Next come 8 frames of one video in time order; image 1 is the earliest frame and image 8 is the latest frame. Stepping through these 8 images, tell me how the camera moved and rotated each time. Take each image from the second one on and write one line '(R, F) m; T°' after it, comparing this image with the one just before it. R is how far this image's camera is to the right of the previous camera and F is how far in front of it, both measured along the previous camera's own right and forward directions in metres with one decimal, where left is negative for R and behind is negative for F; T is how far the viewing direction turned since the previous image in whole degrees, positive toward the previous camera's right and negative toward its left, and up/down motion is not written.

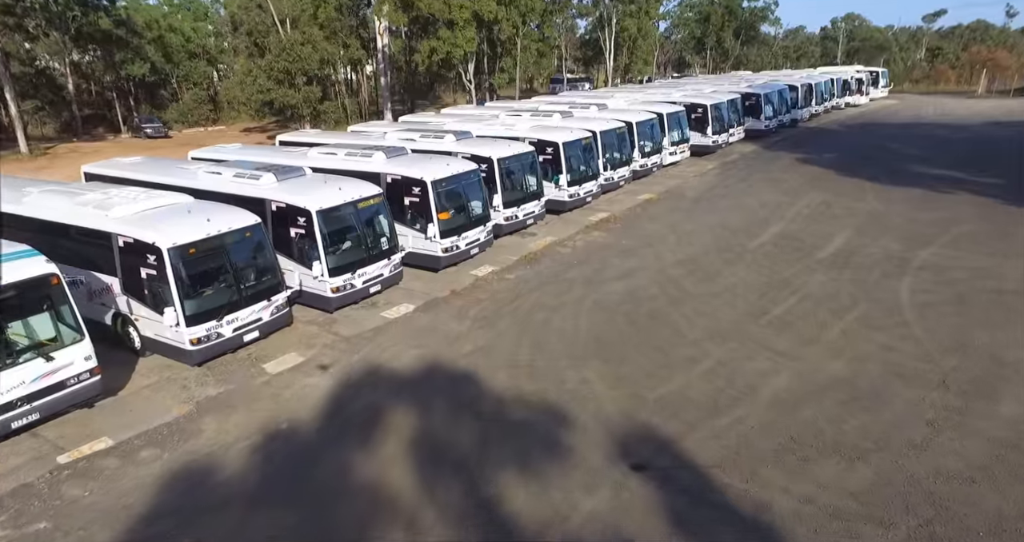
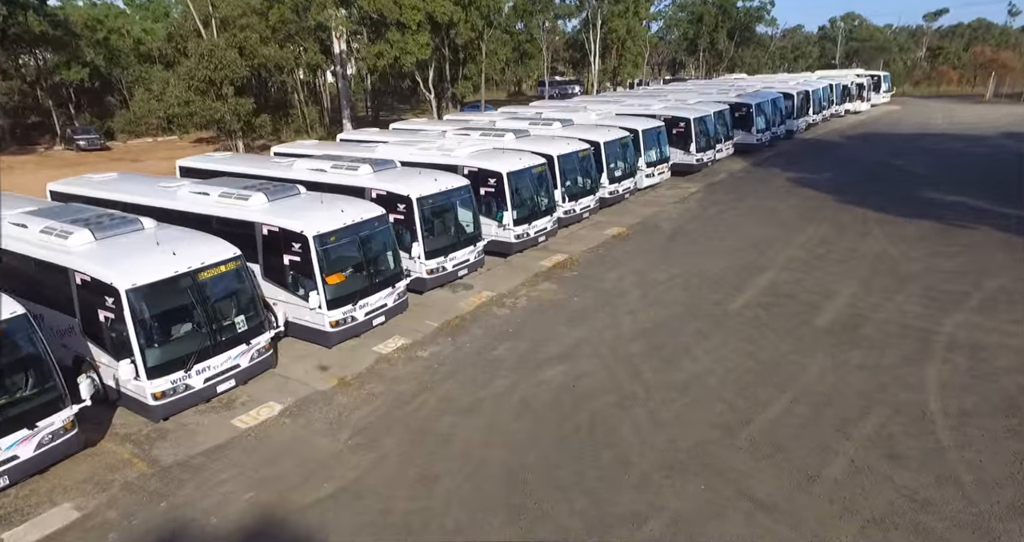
(+1.3, +2.9) m; 0°
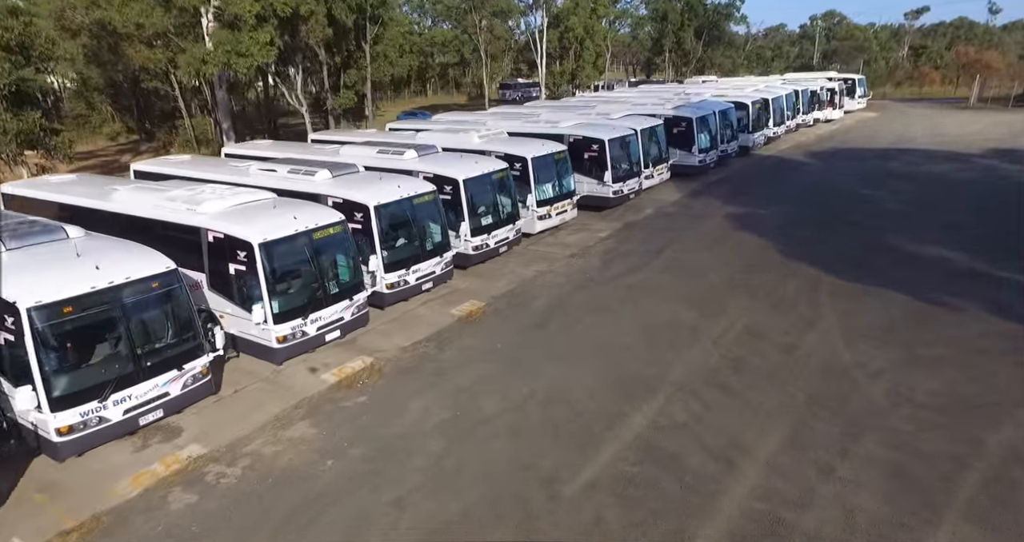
(+3.2, +4.8) m; +1°
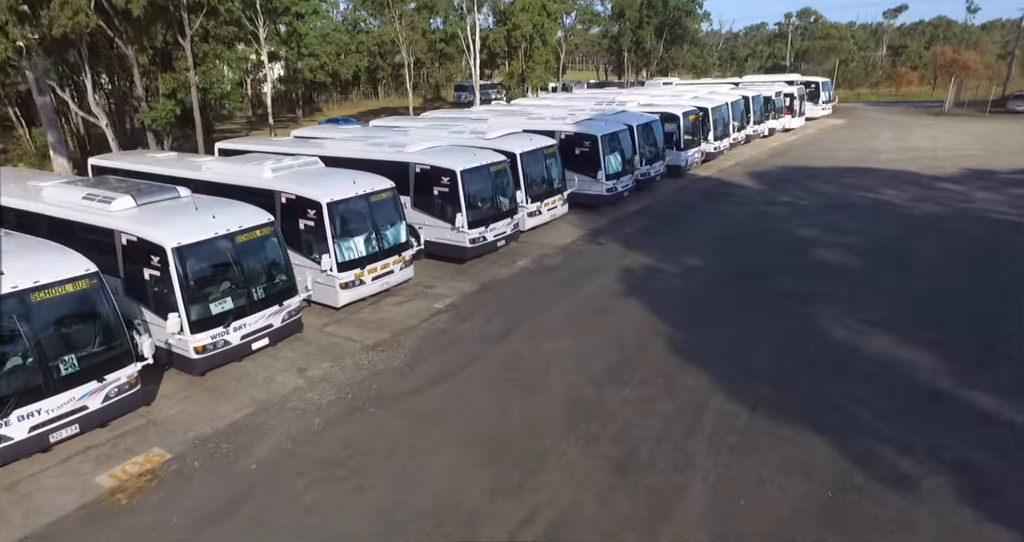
(+3.3, +4.6) m; +1°
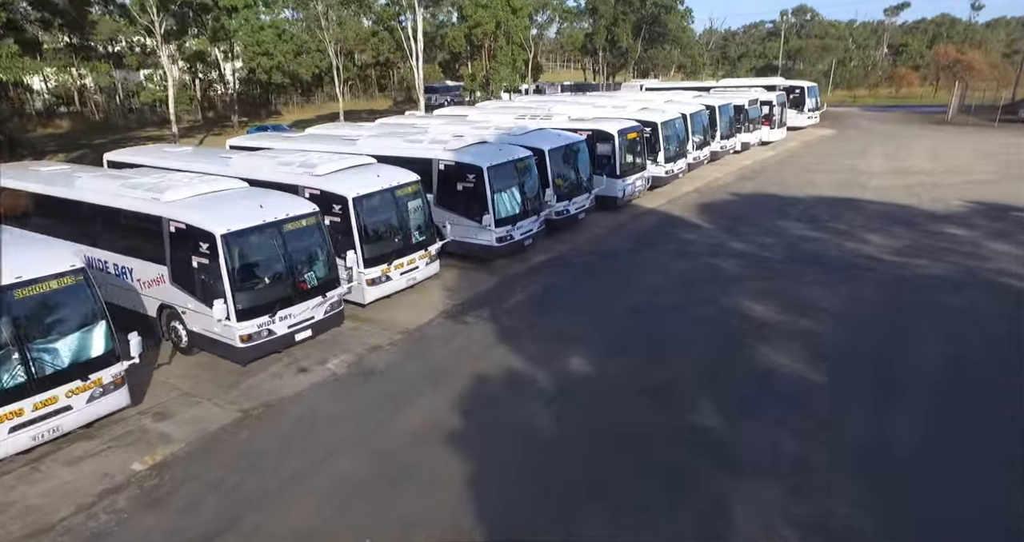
(+2.9, +4.7) m; 0°
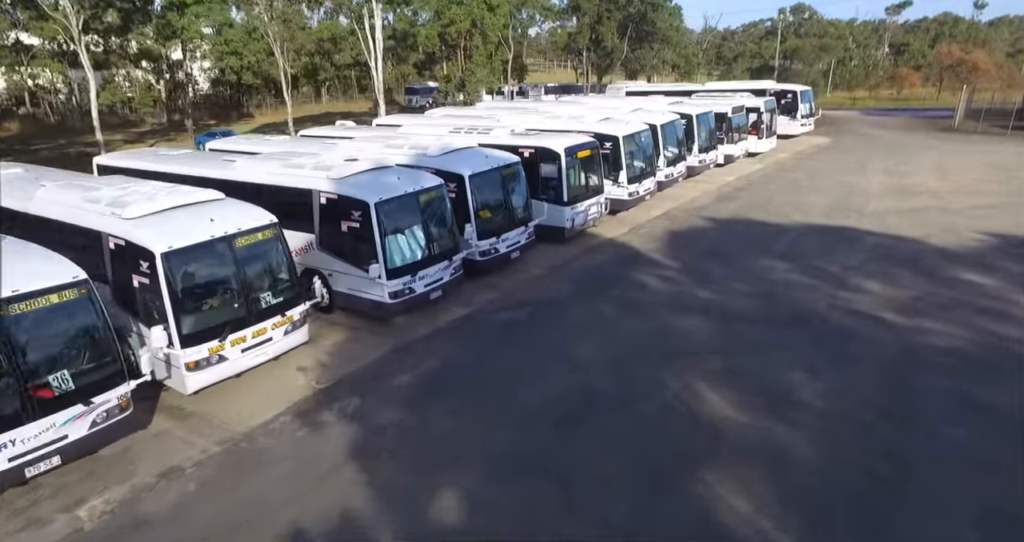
(+1.7, +3.0) m; 0°
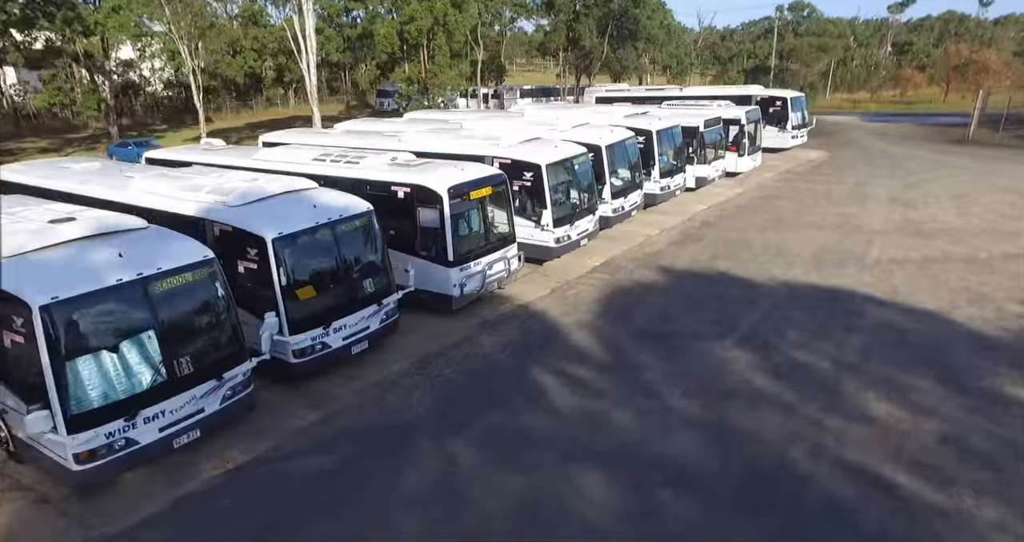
(+2.2, +4.2) m; 0°
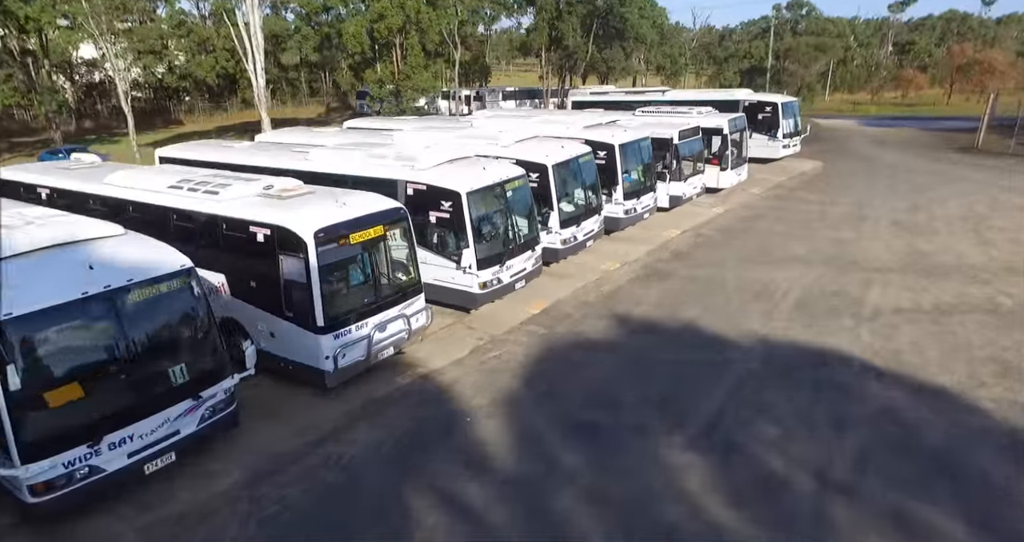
(+1.4, +2.6) m; 0°
